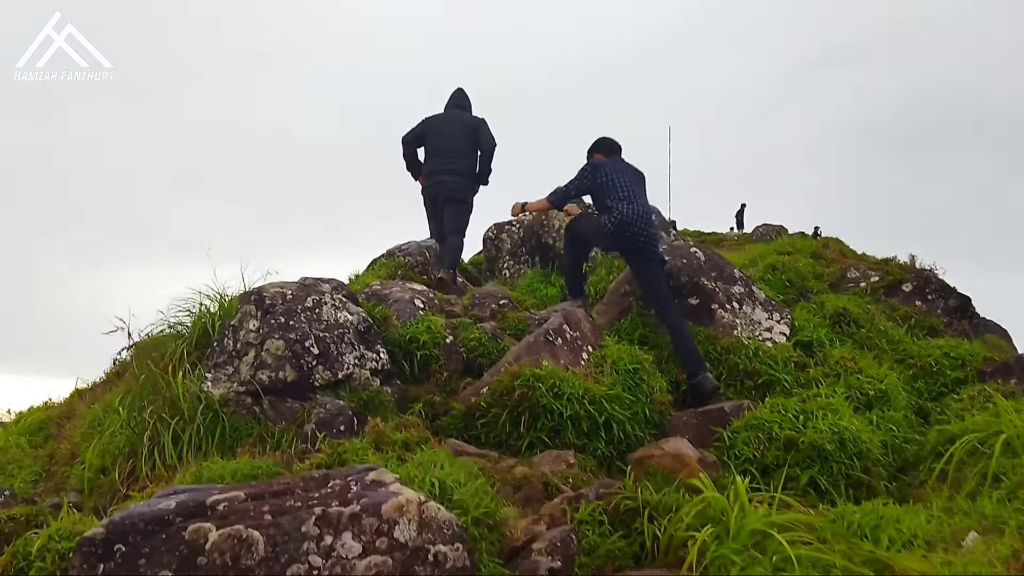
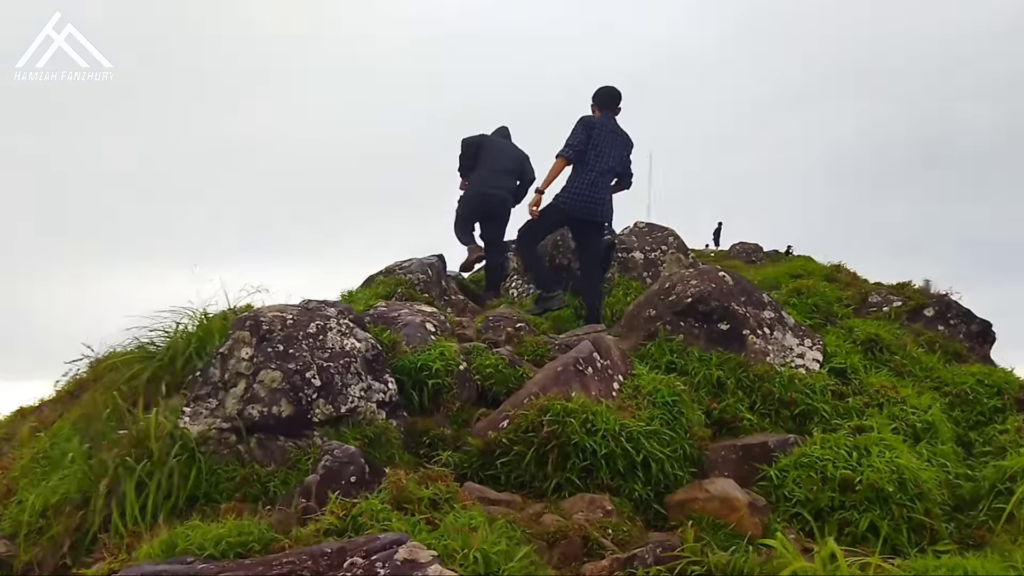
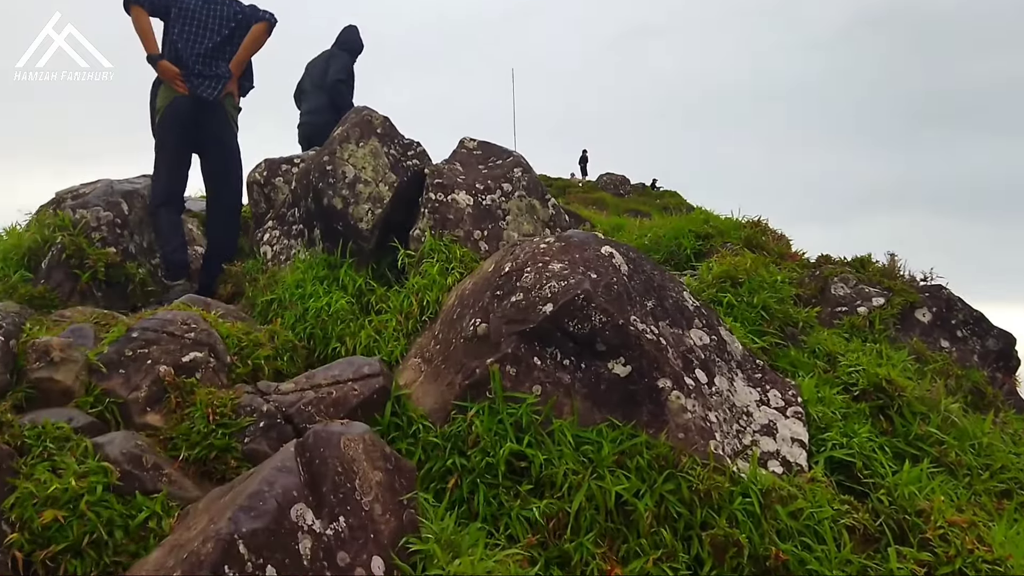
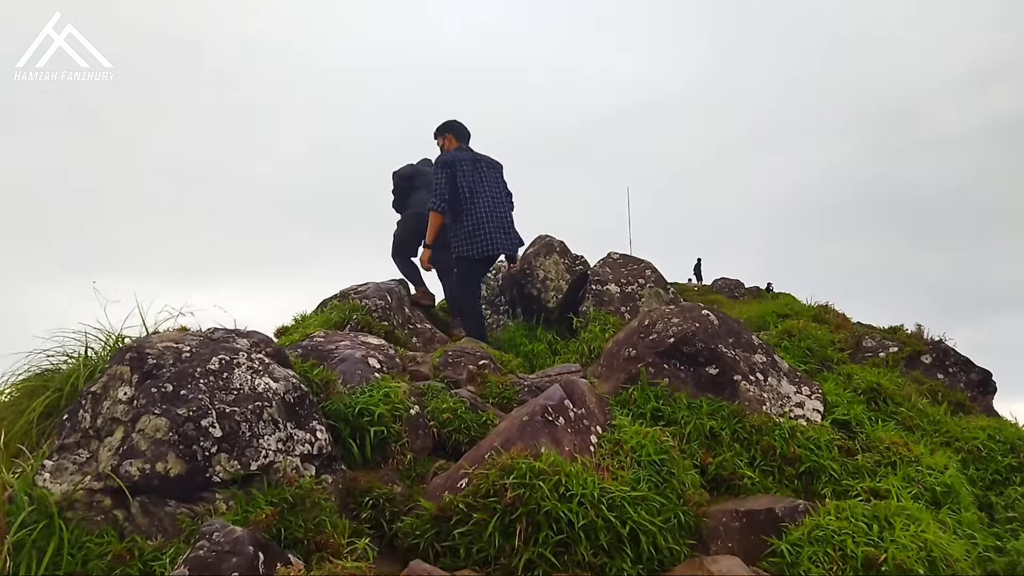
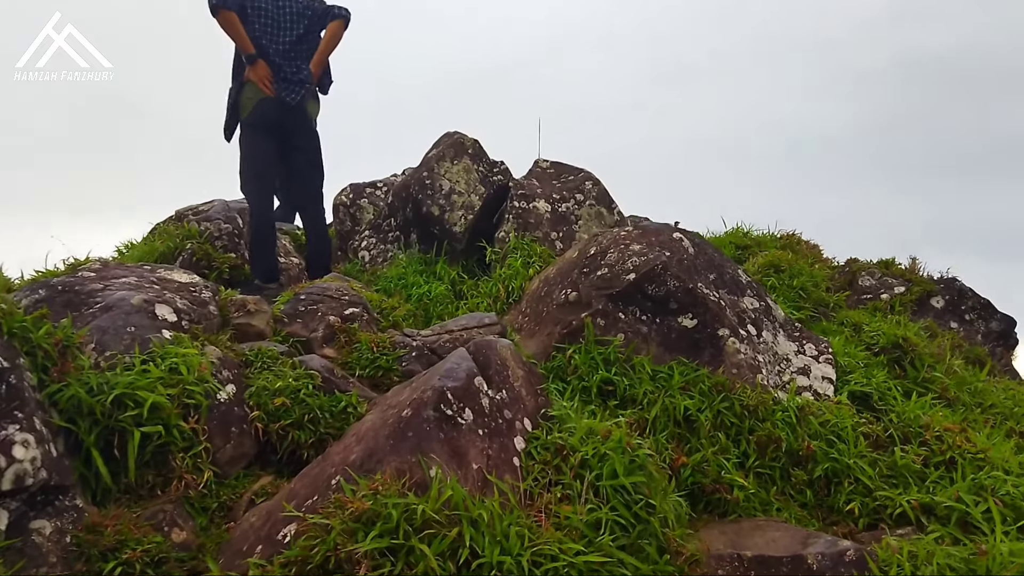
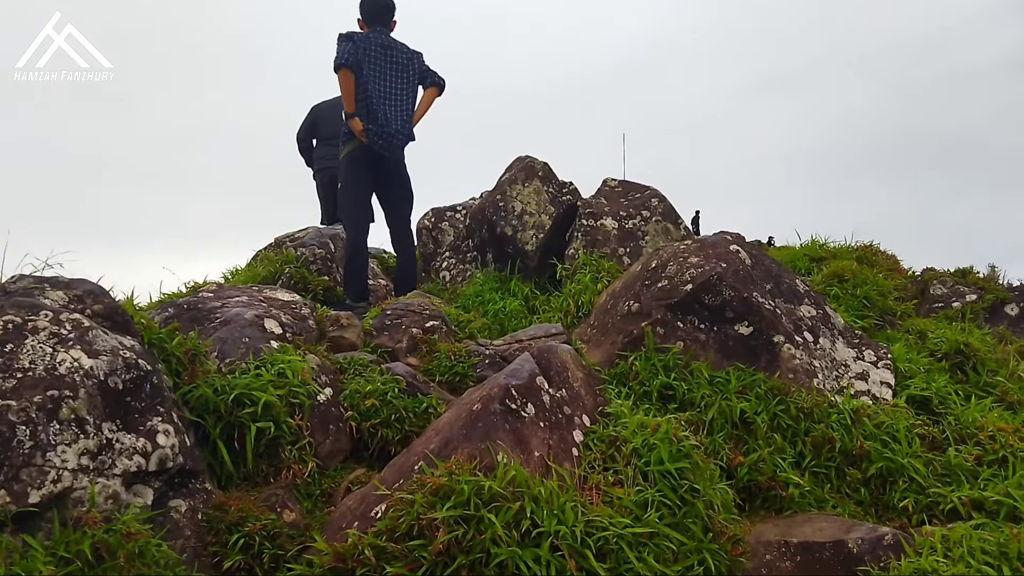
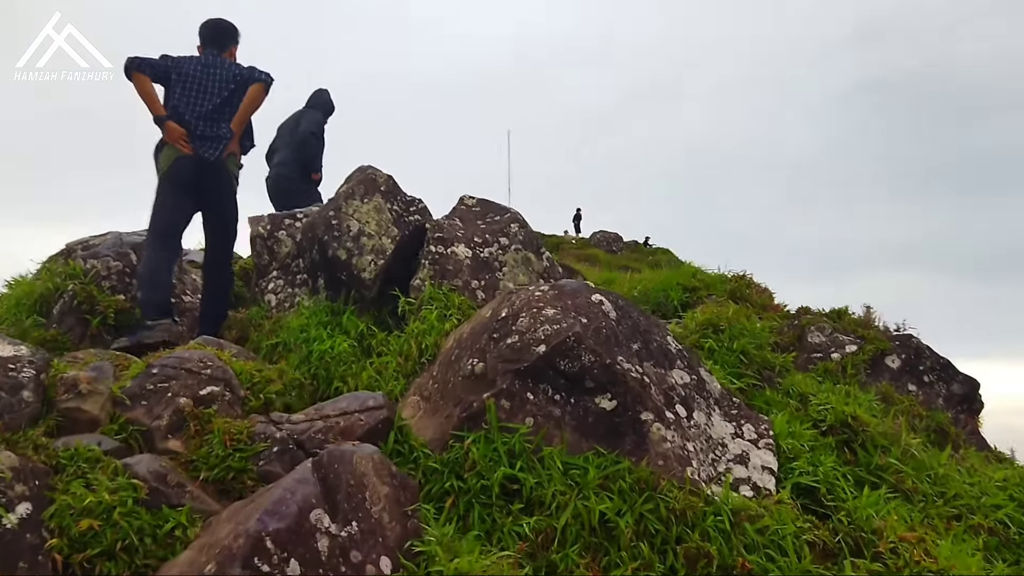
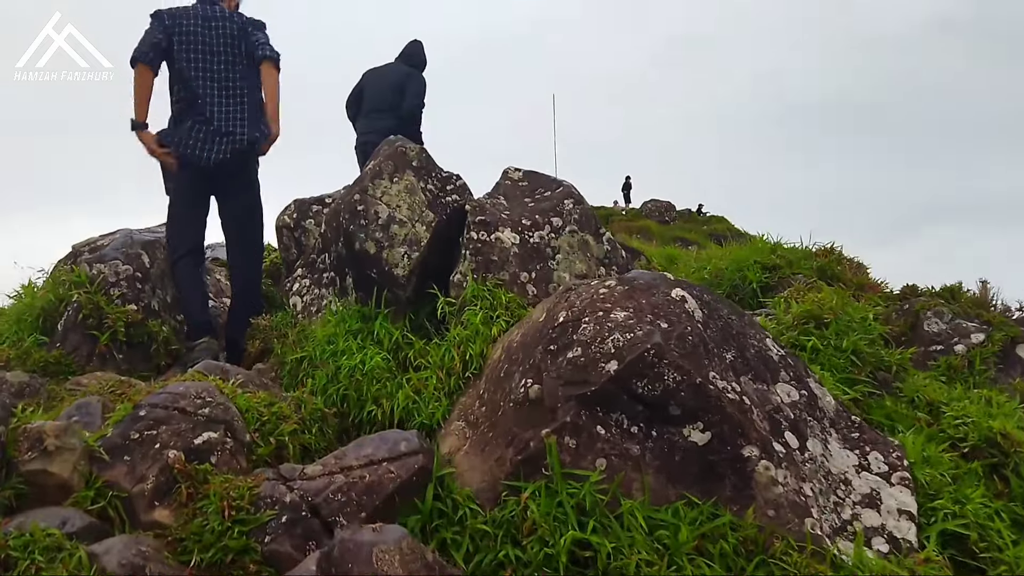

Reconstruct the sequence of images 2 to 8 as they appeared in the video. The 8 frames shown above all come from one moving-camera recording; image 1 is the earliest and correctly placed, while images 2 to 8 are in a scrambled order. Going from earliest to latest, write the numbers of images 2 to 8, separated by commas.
2, 4, 6, 5, 7, 3, 8
